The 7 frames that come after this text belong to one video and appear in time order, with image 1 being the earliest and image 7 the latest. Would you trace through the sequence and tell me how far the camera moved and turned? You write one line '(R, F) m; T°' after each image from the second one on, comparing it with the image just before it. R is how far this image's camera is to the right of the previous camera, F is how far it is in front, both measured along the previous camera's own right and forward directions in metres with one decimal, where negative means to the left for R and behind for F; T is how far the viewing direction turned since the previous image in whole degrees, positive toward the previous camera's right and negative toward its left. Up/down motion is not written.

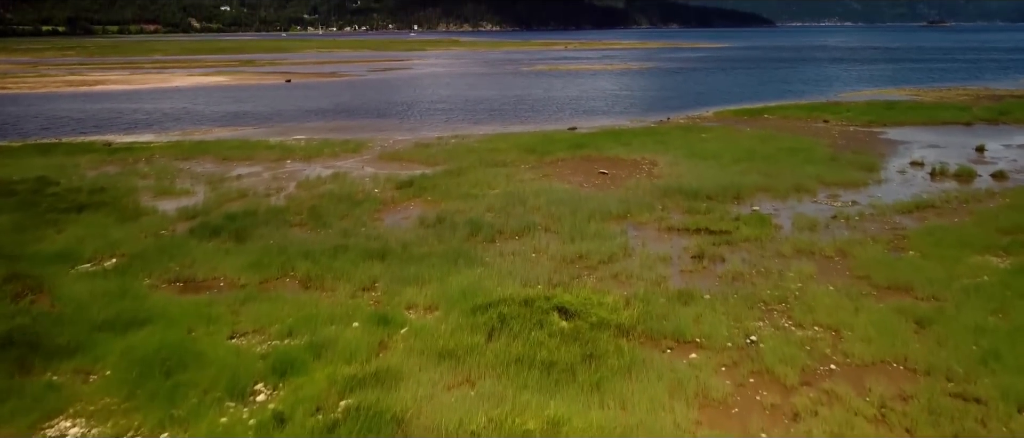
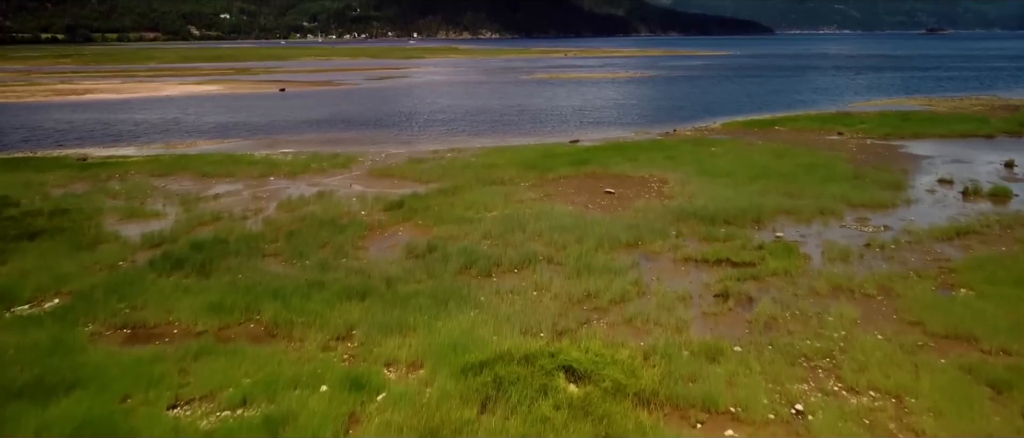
(0.0, +1.4) m; 0°
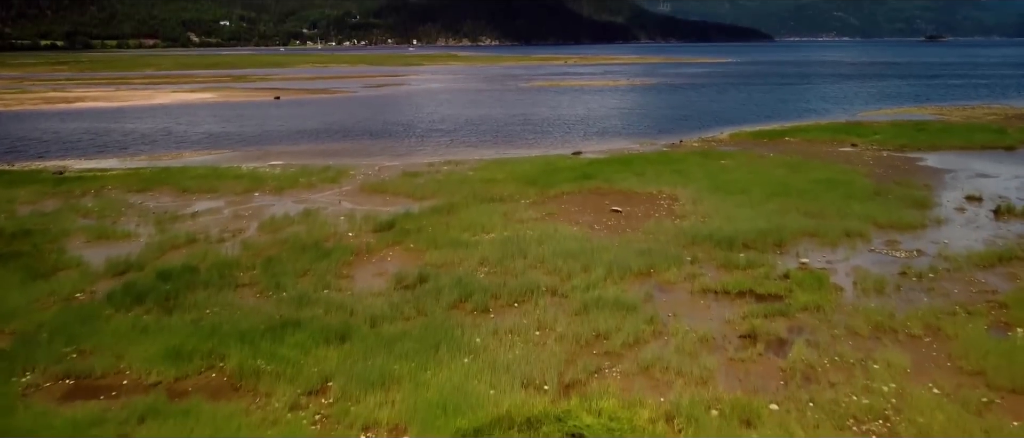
(0.0, +1.2) m; 0°
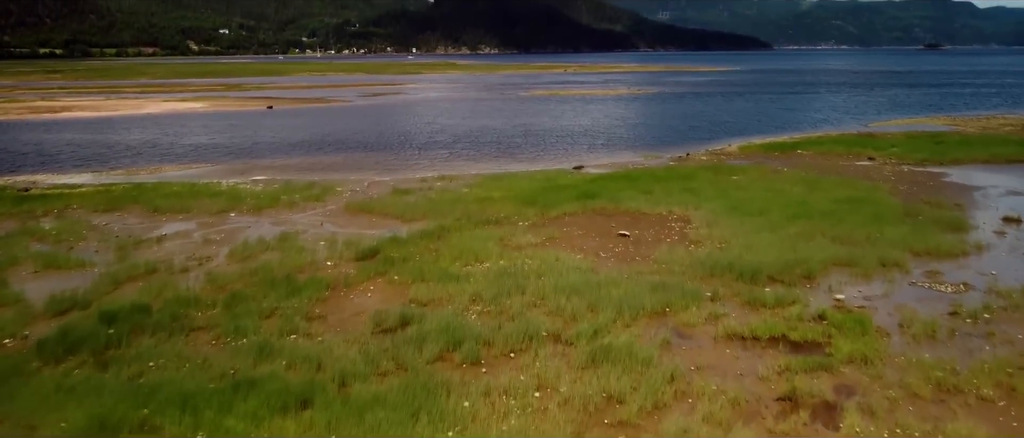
(+0.1, +1.4) m; 0°
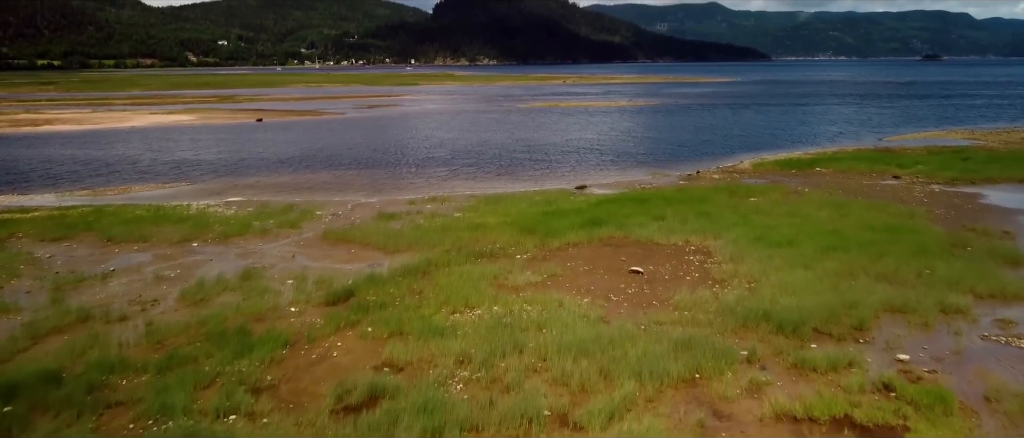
(+0.1, +1.9) m; 0°
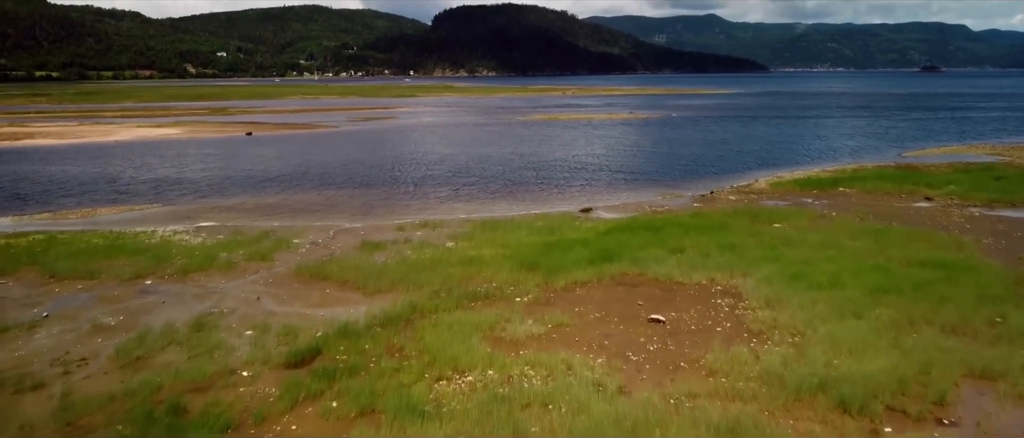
(0.0, +1.9) m; 0°
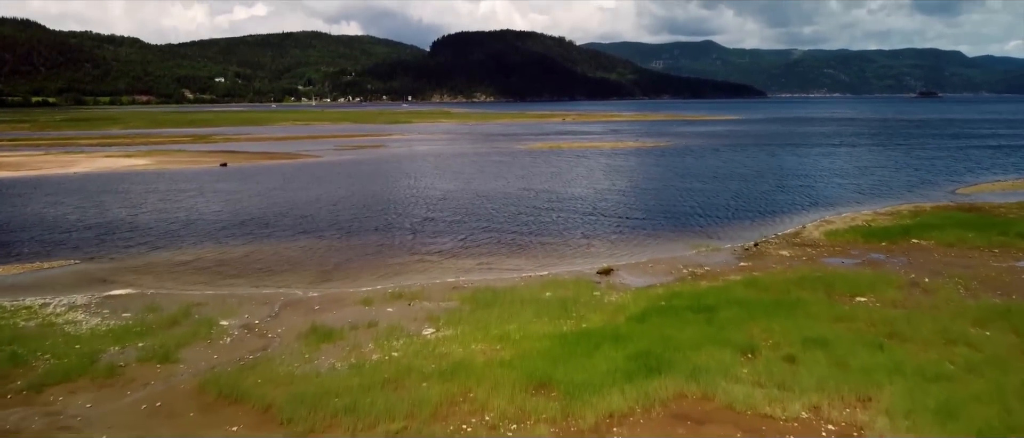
(-0.1, +4.3) m; 0°
